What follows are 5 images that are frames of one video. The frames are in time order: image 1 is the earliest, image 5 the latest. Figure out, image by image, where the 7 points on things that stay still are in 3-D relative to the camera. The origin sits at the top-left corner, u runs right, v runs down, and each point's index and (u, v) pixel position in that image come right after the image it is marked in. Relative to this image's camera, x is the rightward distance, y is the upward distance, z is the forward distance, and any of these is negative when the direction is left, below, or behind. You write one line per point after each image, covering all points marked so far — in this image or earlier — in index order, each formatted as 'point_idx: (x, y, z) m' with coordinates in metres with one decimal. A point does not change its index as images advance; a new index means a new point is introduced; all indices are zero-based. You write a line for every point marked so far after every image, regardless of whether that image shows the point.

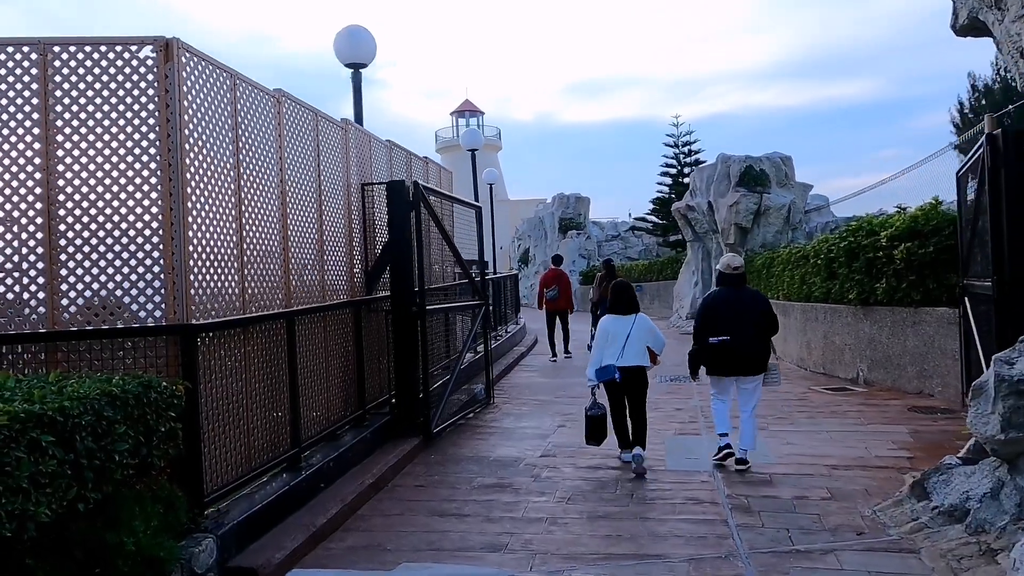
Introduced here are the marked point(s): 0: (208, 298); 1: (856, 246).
0: (-1.8, -0.1, +4.5) m
1: (+4.5, +0.5, +9.9) m
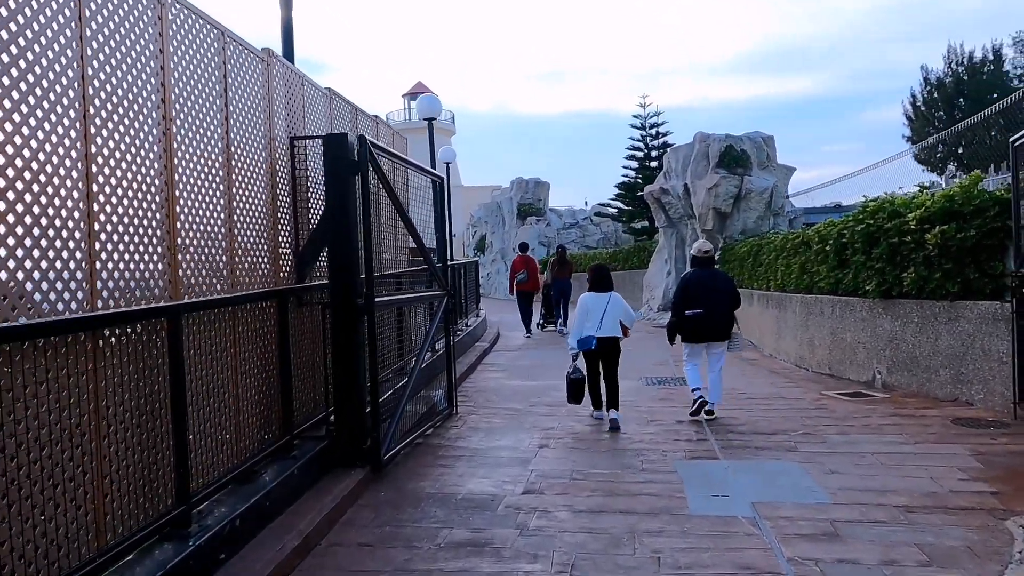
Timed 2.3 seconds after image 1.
0: (-1.8, 0.0, +2.9) m
1: (+4.1, +0.7, +8.6) m
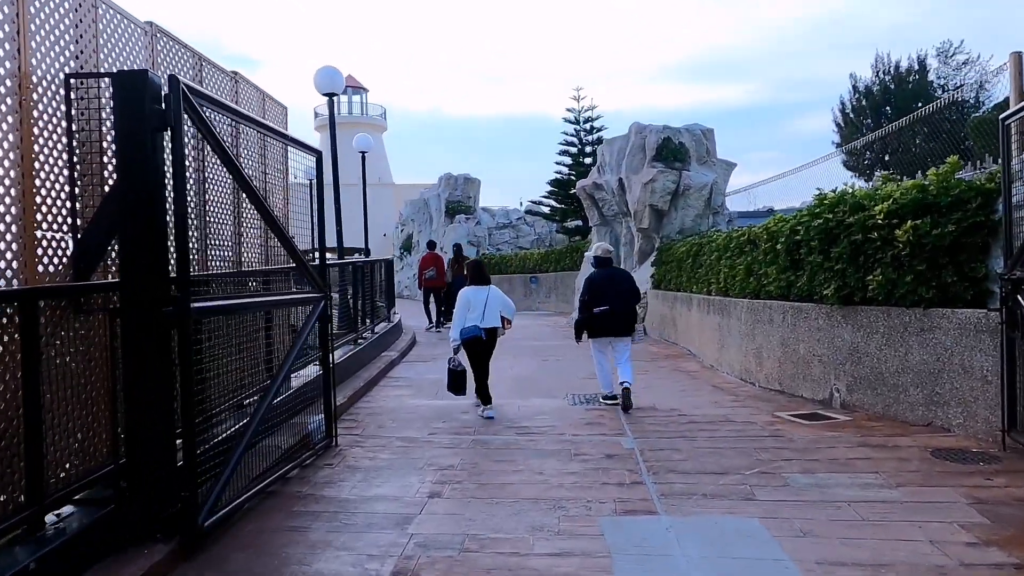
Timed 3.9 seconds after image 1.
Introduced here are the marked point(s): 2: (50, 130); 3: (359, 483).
0: (-2.3, 0.0, +1.2) m
1: (+3.2, +0.6, +7.5) m
2: (-2.3, +0.8, +3.8) m
3: (-1.1, -1.4, +5.4) m
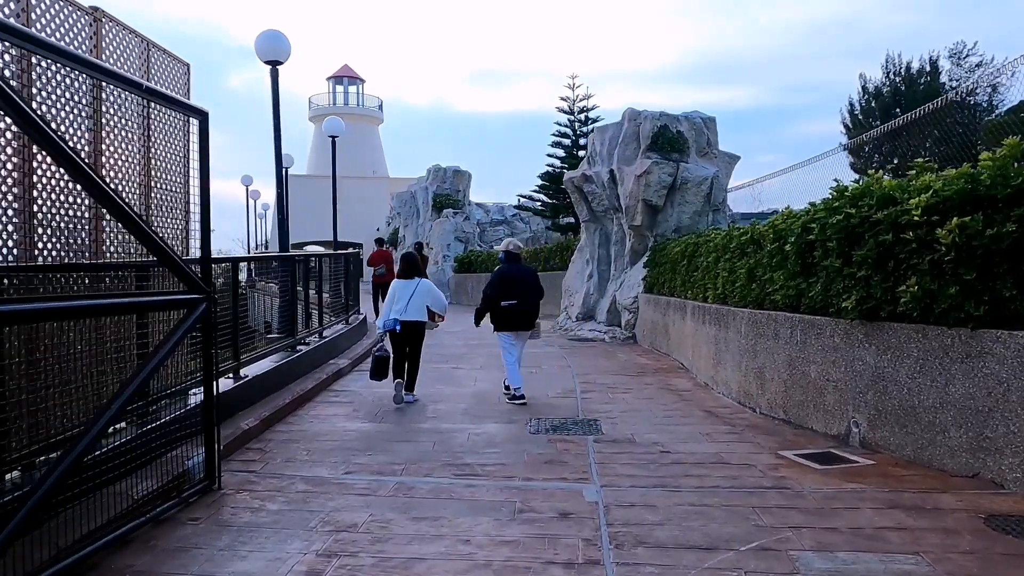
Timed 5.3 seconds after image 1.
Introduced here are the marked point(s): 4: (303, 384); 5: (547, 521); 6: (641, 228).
0: (-2.7, 0.0, -0.1) m
1: (+2.7, +0.5, +6.1) m
2: (-2.7, +0.8, +2.5) m
3: (-1.5, -1.4, +4.0) m
4: (-2.2, -1.0, +8.2) m
5: (+0.2, -1.3, +4.4) m
6: (+2.3, +1.0, +13.4) m
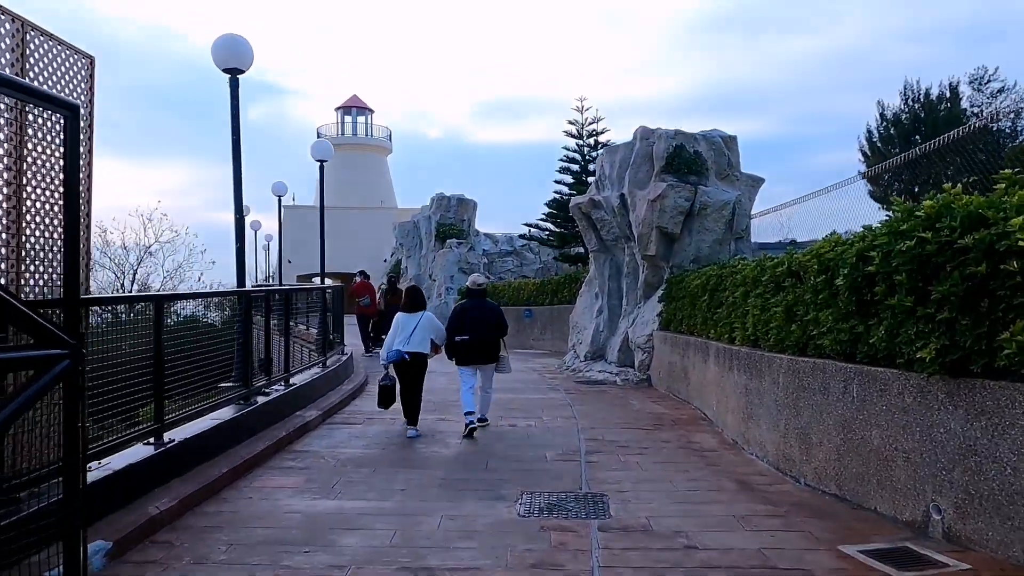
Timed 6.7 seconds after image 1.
0: (-3.0, 0.0, -1.4) m
1: (+2.6, +0.2, +4.8) m
2: (-2.9, +0.7, +1.2) m
3: (-1.7, -1.6, +2.7) m
4: (-2.3, -1.4, +6.9) m
5: (+0.1, -1.6, +3.1) m
6: (+2.3, +0.4, +12.1) m
